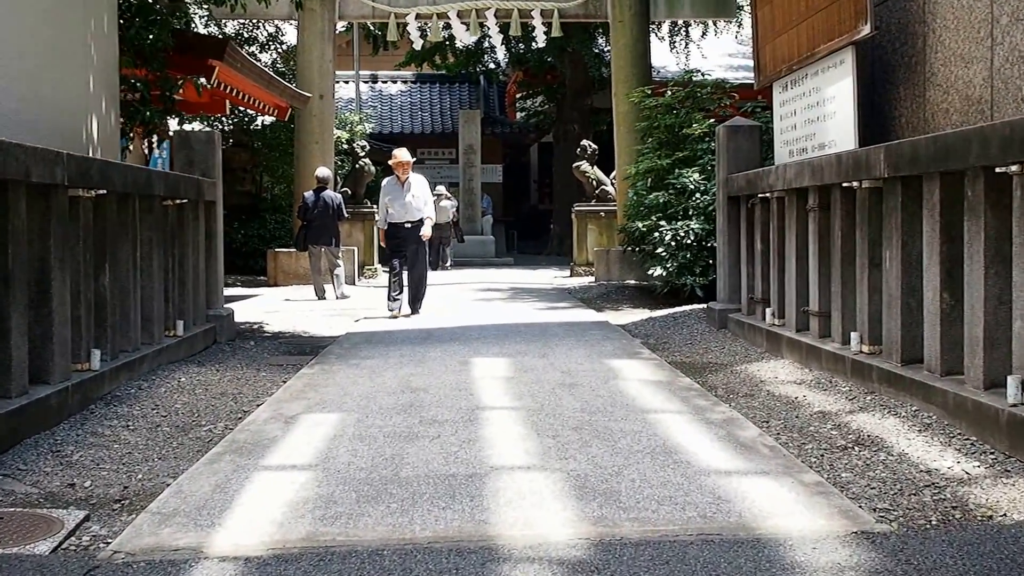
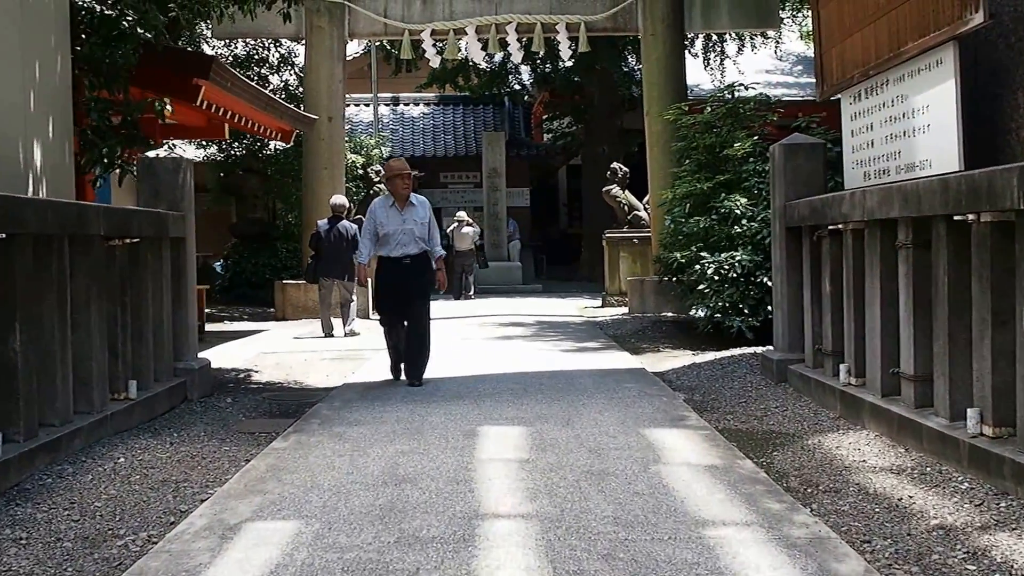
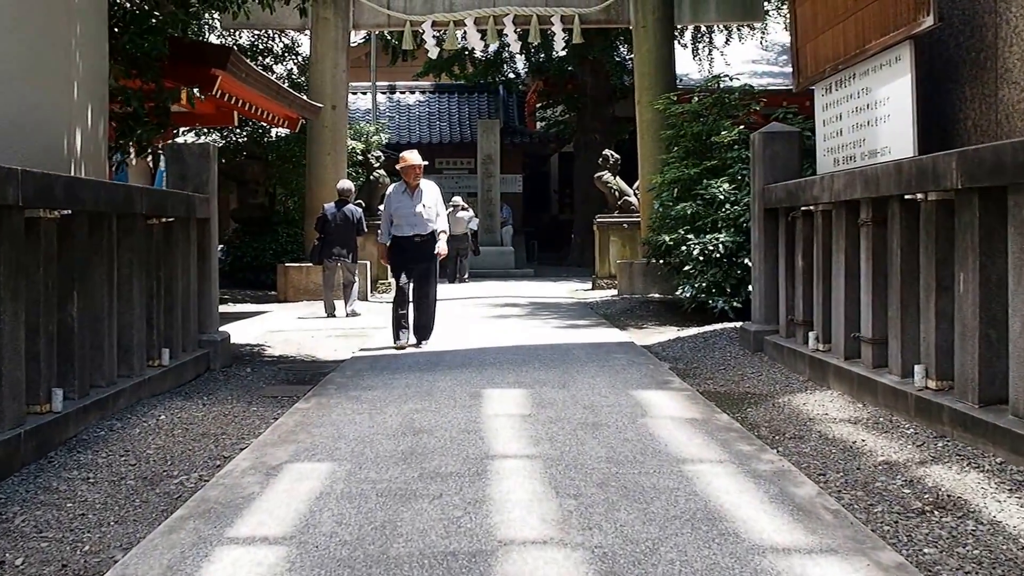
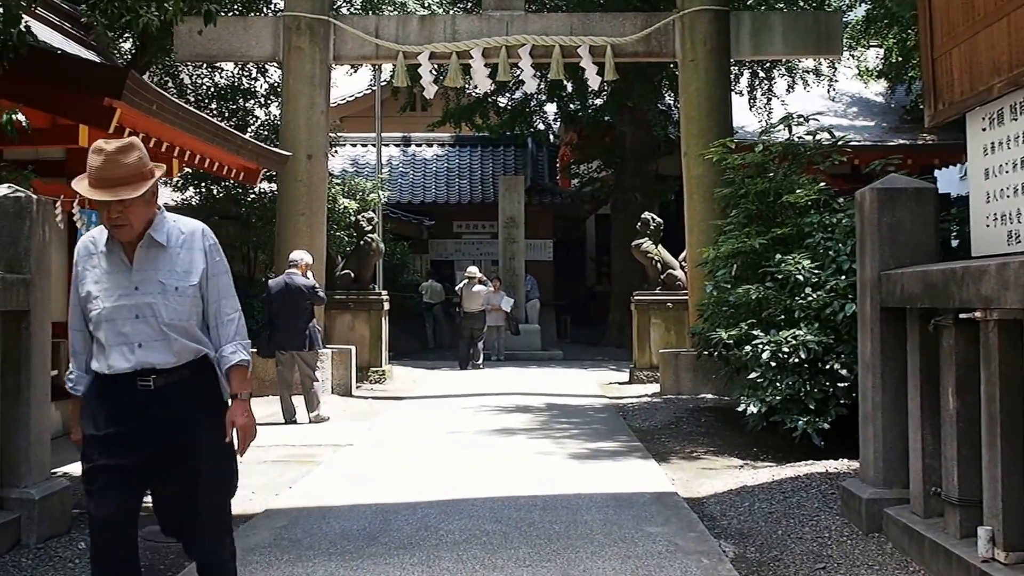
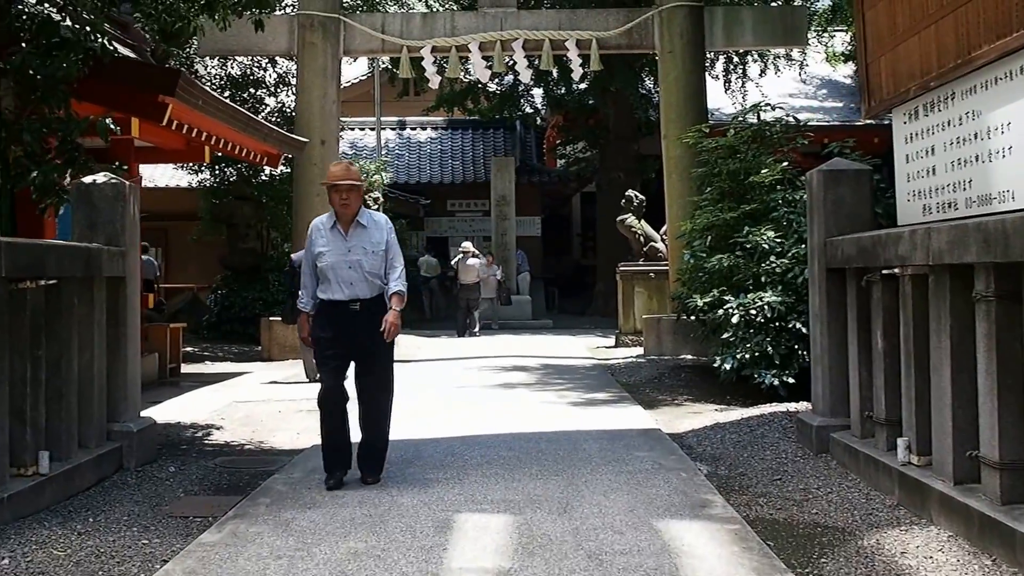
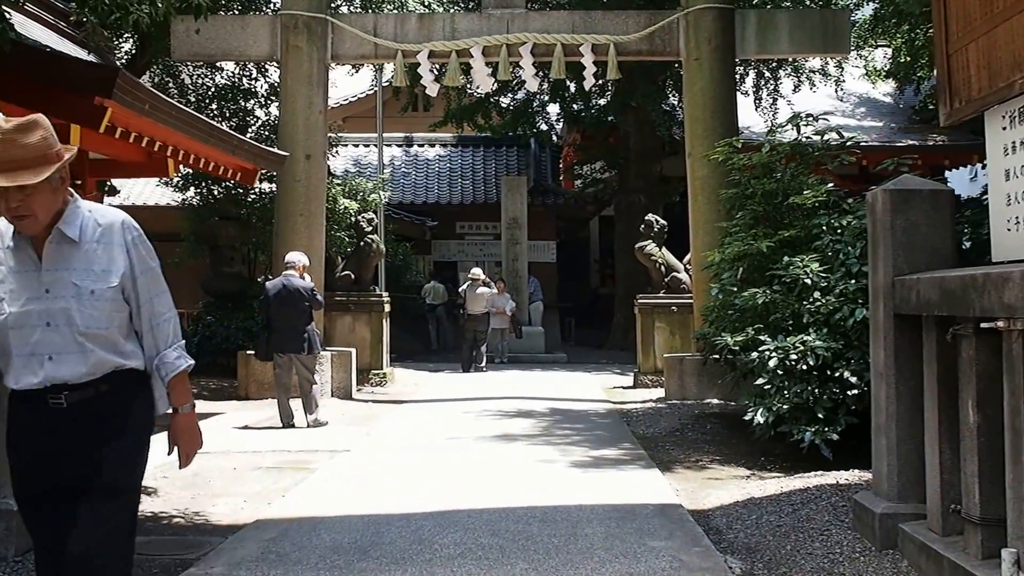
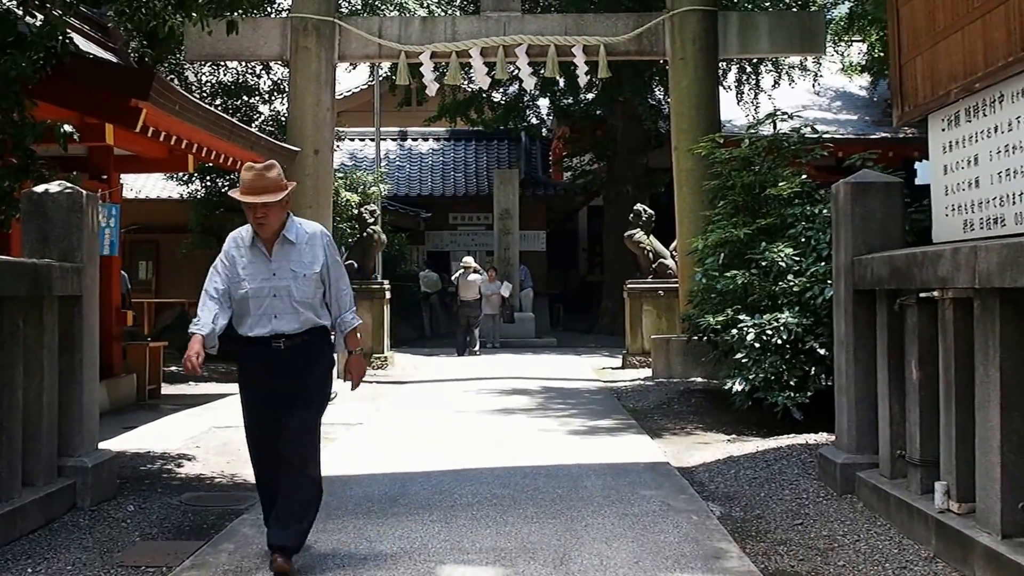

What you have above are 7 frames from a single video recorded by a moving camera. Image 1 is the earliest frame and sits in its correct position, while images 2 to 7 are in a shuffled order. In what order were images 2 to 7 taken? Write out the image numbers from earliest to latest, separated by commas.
3, 2, 5, 7, 4, 6
